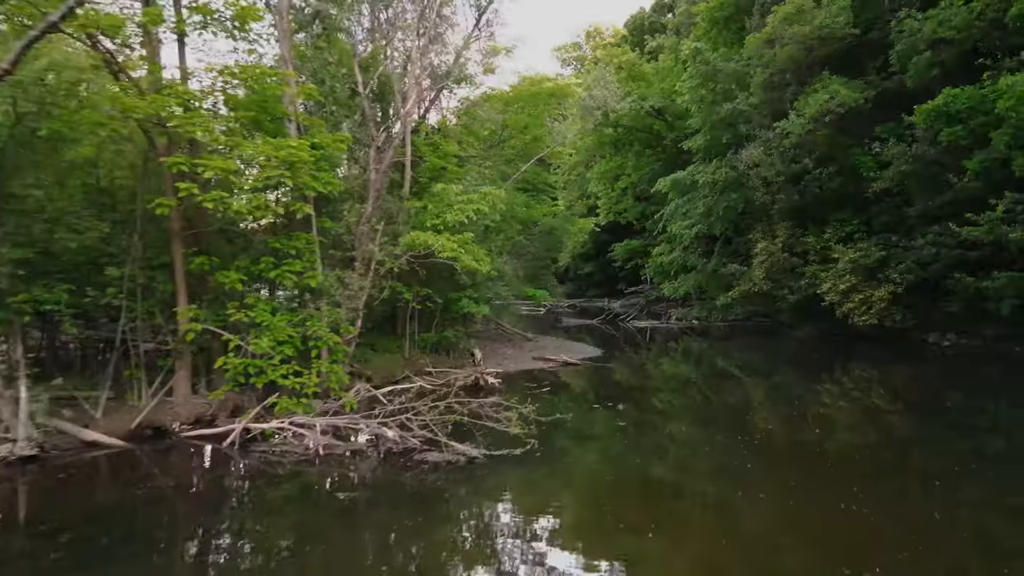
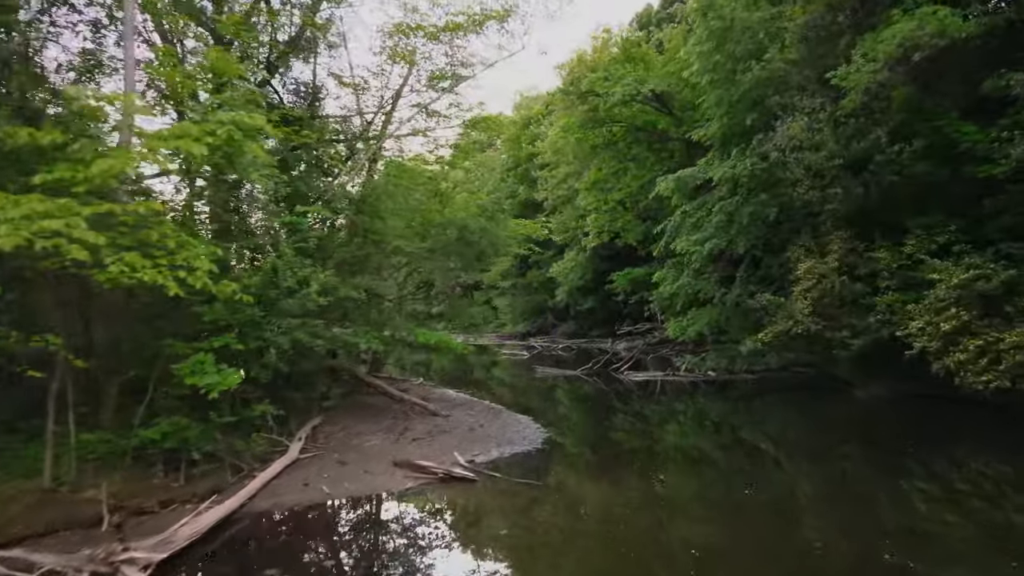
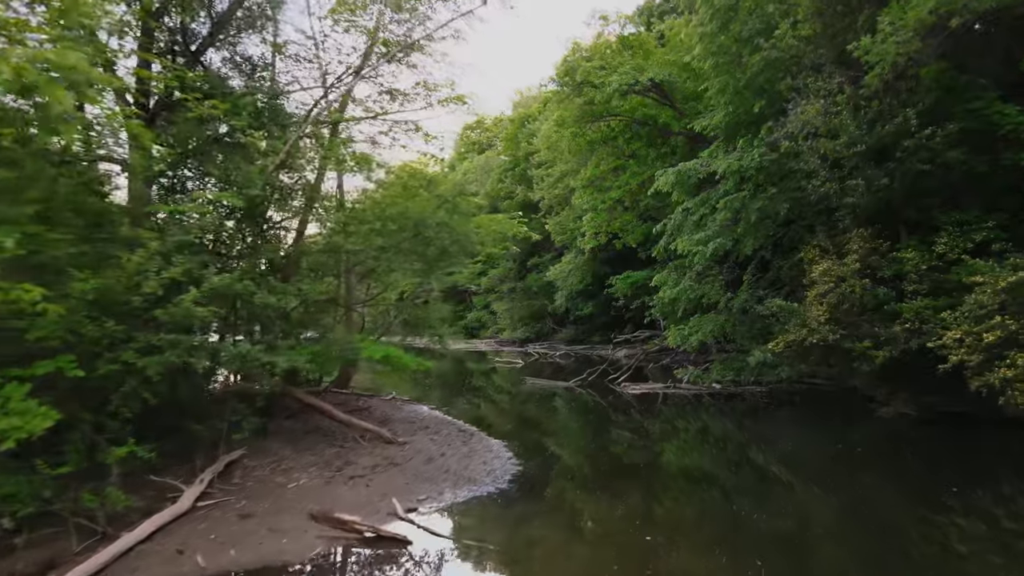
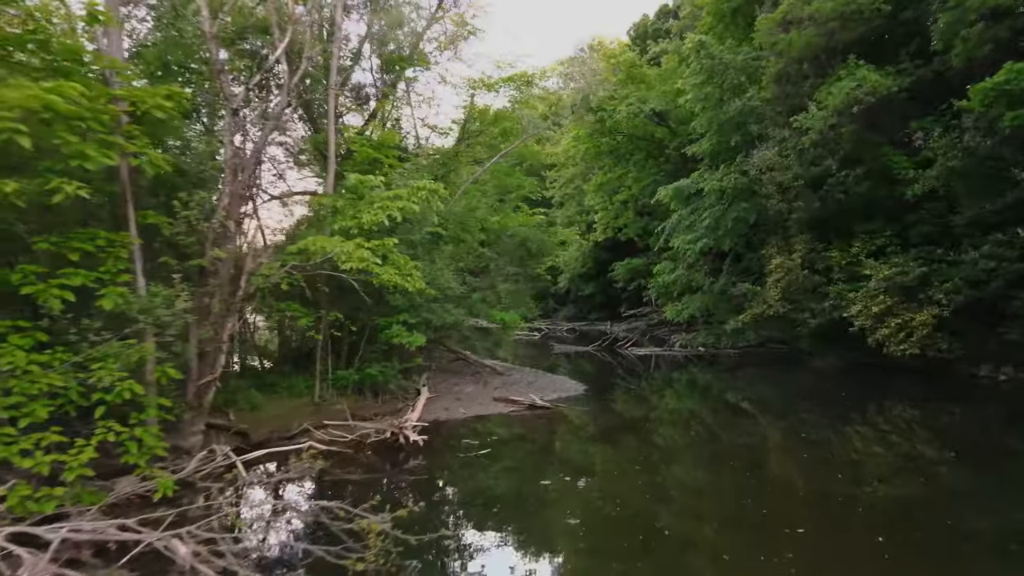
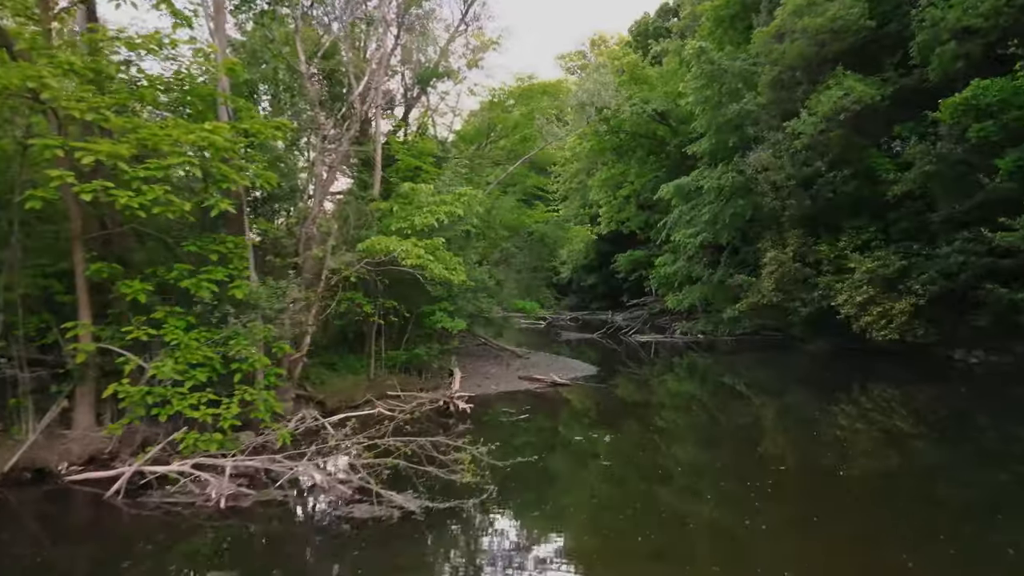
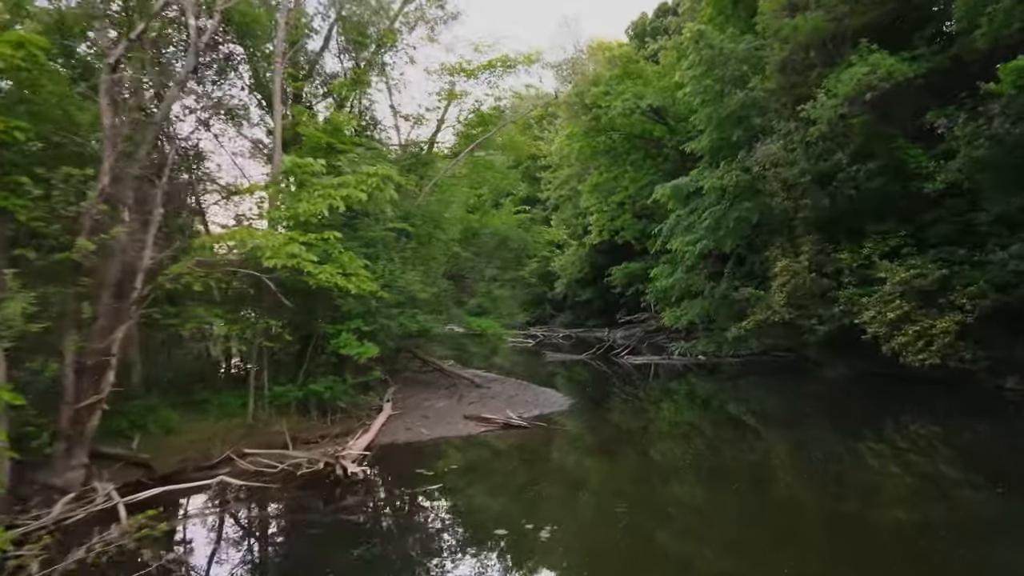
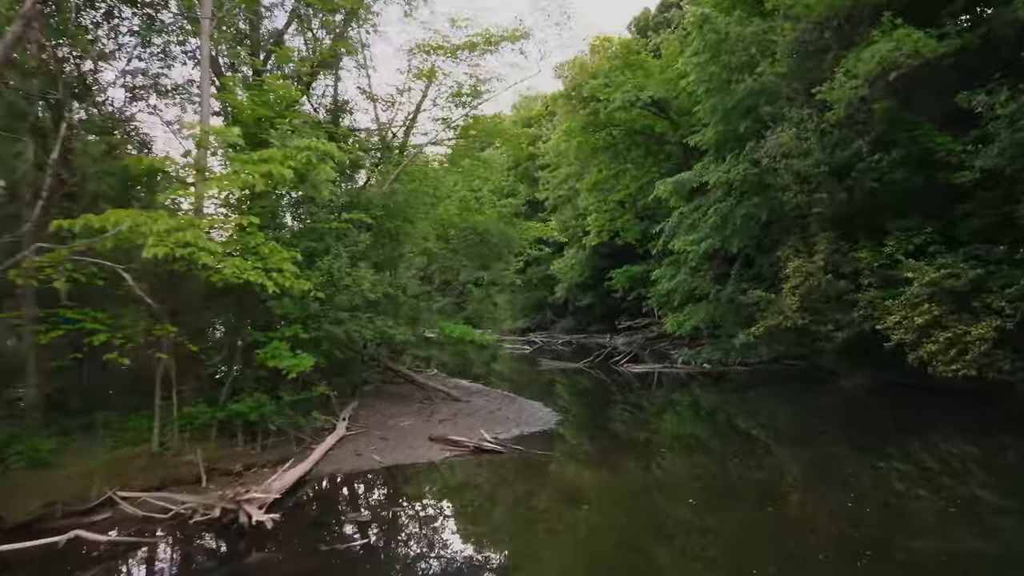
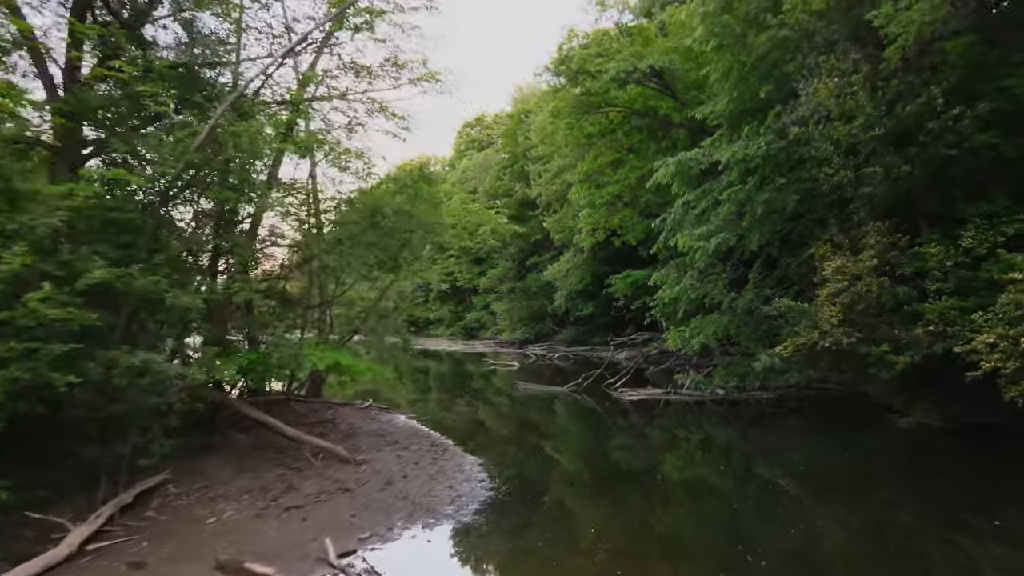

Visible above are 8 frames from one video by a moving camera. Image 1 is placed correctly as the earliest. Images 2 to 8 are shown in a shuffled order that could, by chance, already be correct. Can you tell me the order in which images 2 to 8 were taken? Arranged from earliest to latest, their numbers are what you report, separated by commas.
5, 4, 6, 7, 2, 3, 8
